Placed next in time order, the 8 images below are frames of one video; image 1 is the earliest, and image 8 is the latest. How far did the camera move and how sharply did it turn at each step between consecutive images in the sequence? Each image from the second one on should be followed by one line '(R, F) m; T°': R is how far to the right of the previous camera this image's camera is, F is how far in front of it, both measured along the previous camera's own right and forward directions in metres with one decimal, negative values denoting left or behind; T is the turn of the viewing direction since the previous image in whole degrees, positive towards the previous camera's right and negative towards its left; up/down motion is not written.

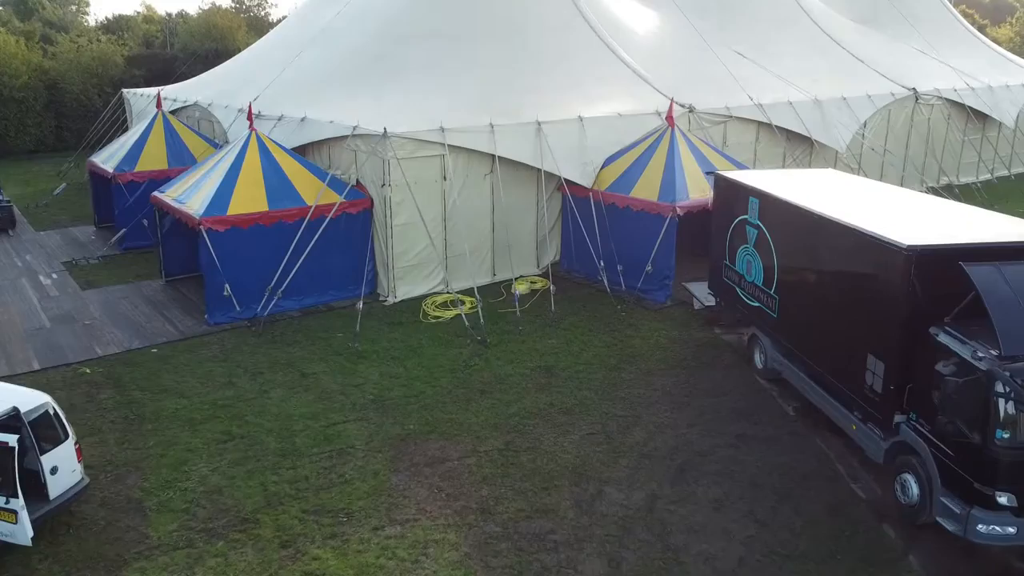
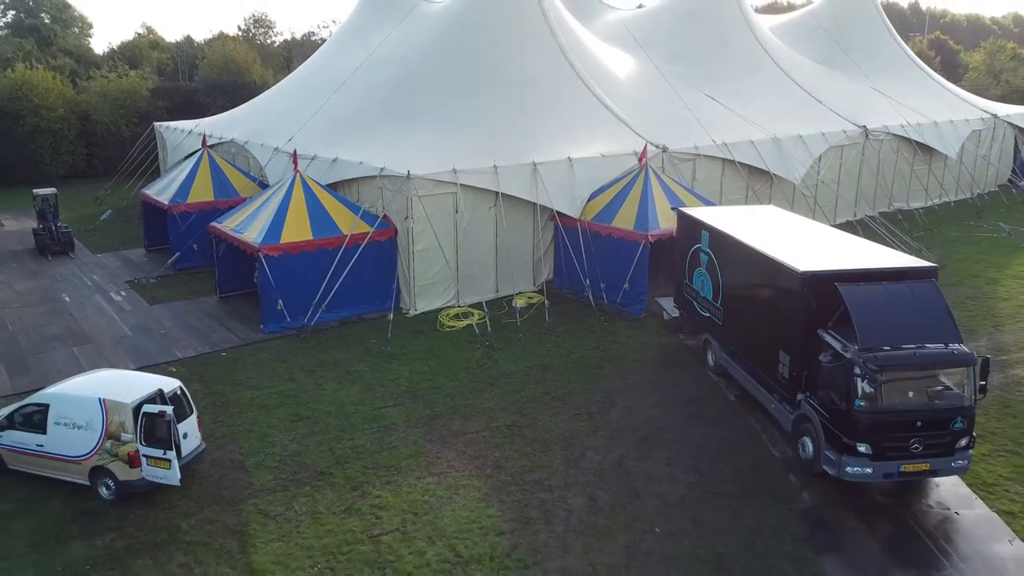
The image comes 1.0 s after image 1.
(-0.1, -2.0) m; +1°
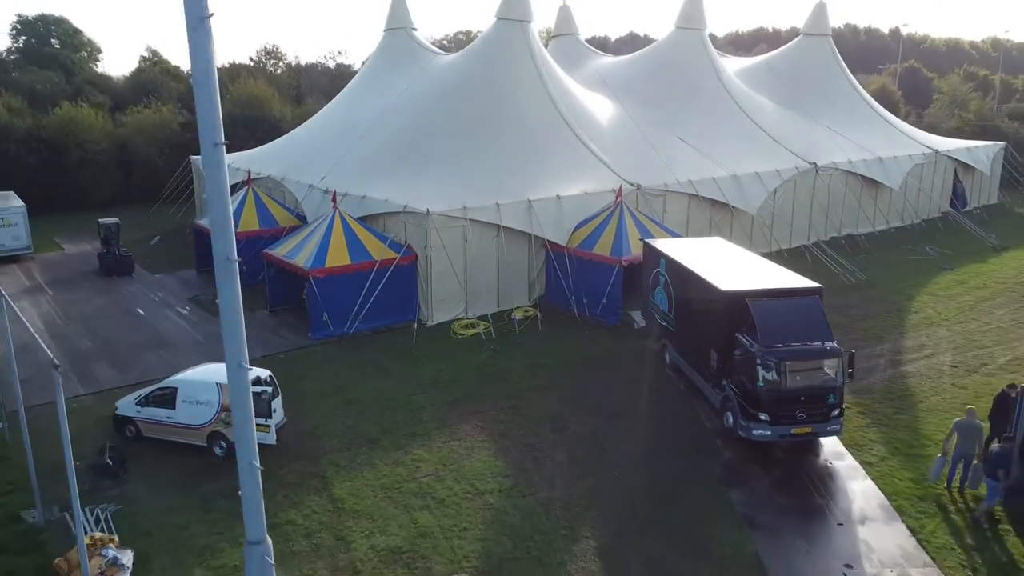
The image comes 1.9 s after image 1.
(-0.1, -2.7) m; 0°
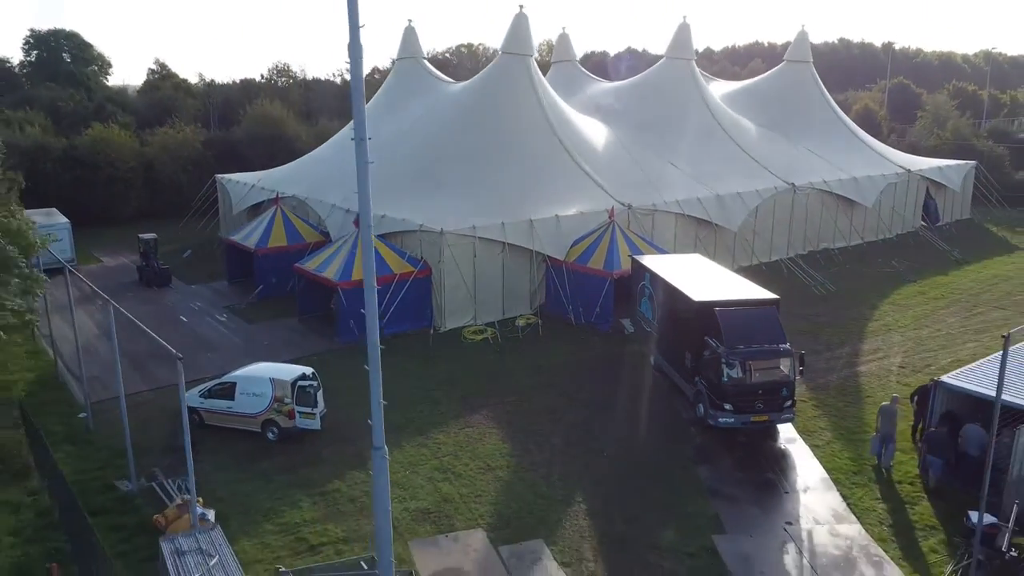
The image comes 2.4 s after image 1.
(-0.1, -1.8) m; 0°
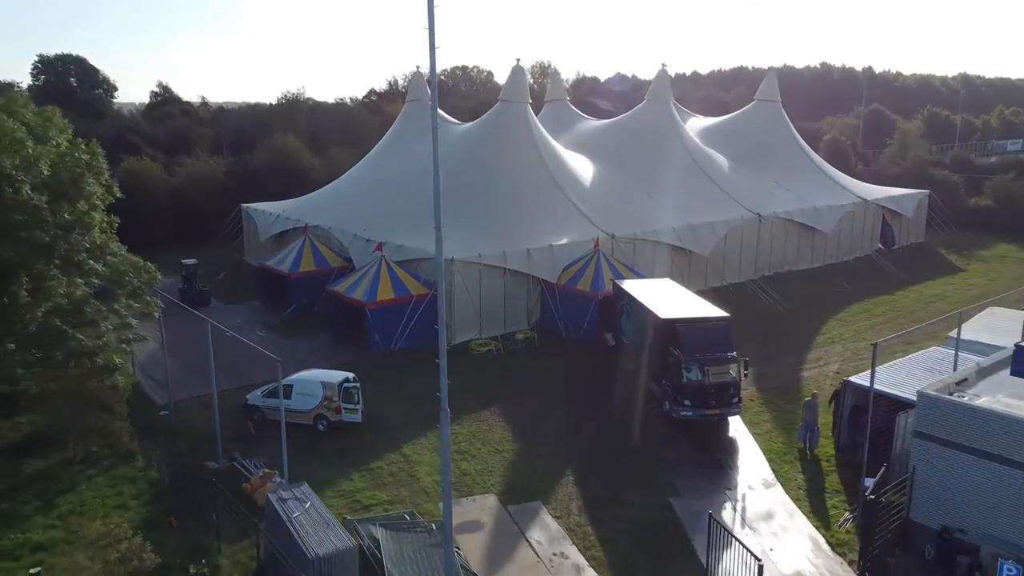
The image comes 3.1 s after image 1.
(-0.2, -2.8) m; +1°
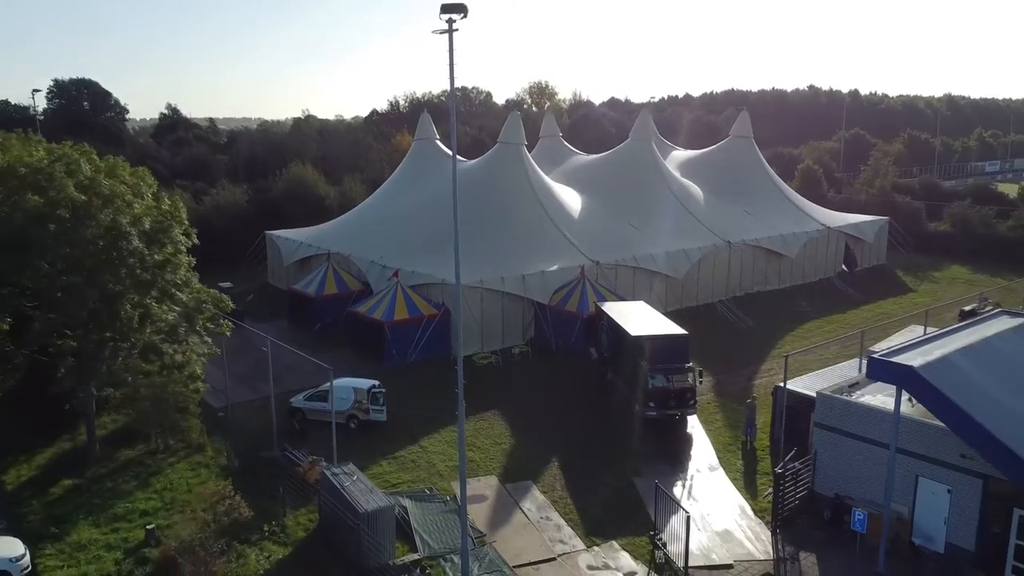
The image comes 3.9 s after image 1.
(0.0, -3.1) m; 0°
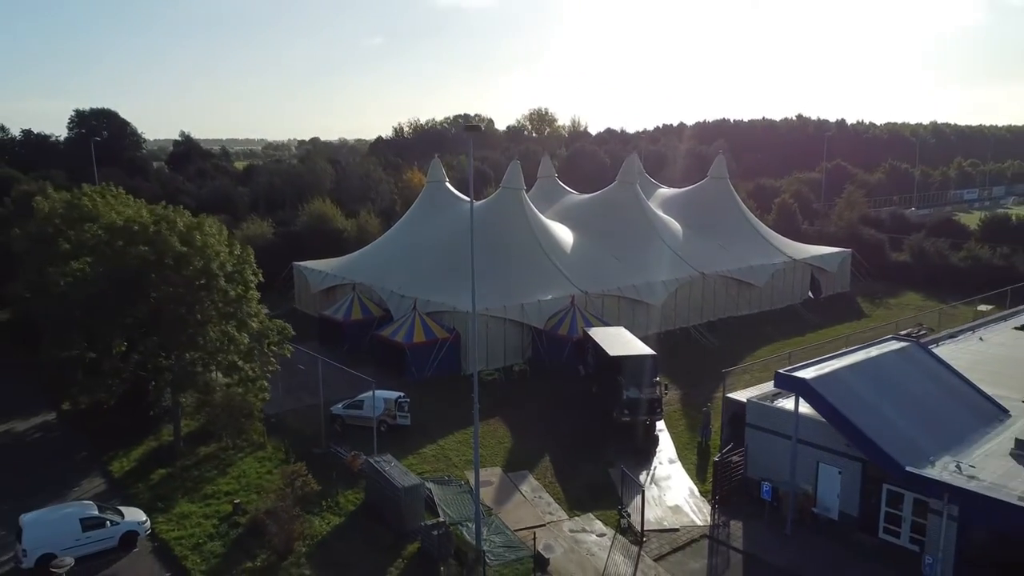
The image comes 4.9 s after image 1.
(0.0, -4.0) m; 0°
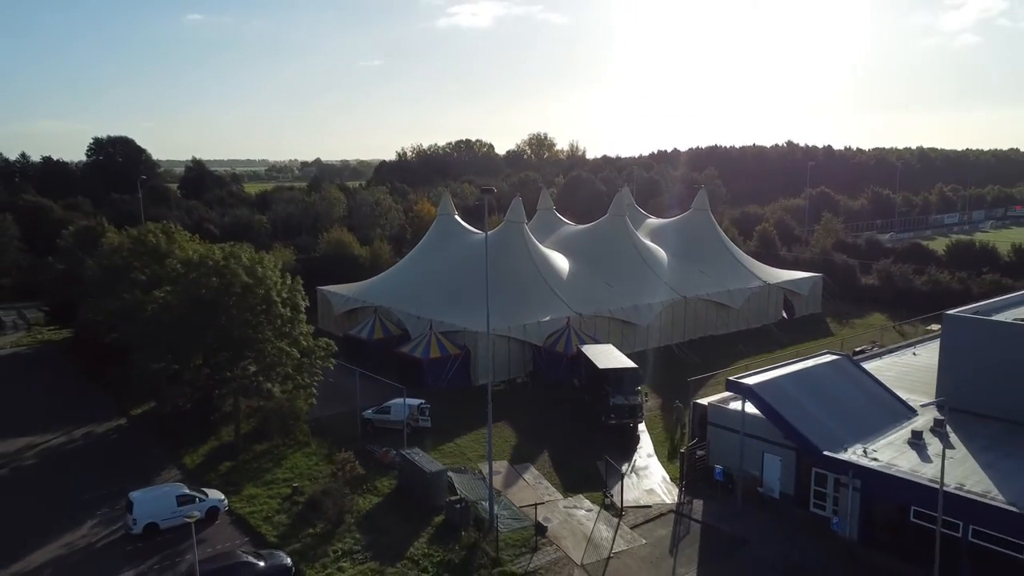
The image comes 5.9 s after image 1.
(-0.1, -4.0) m; 0°
